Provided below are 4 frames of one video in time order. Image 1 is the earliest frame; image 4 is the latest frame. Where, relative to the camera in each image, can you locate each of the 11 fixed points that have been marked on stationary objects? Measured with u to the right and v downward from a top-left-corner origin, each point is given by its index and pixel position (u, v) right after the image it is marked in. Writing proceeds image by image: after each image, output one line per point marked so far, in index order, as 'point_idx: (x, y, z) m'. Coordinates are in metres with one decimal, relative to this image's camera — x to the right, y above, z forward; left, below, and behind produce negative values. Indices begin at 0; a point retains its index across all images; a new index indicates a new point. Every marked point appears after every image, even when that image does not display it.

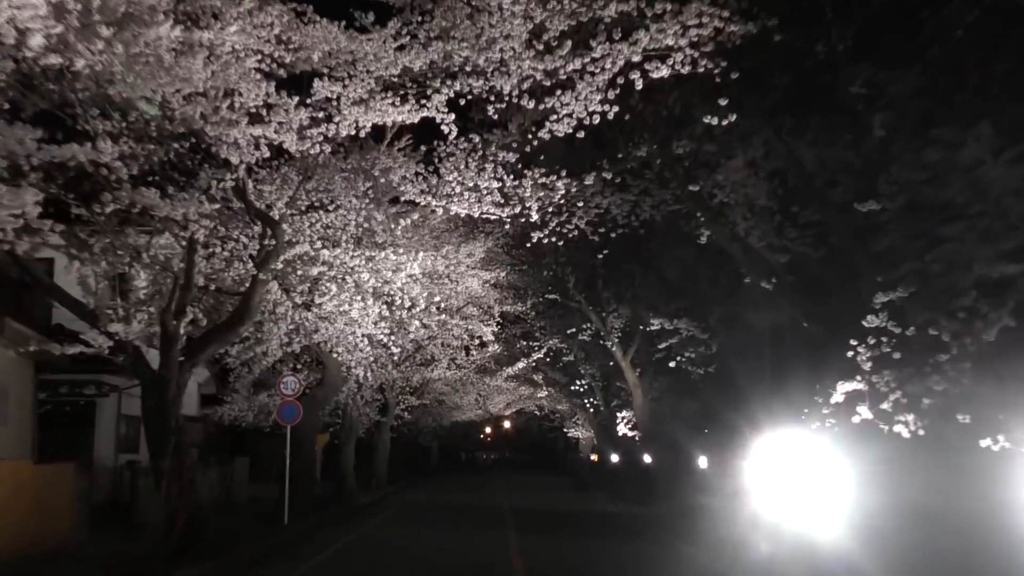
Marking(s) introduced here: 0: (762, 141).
0: (+3.4, +2.0, +14.8) m
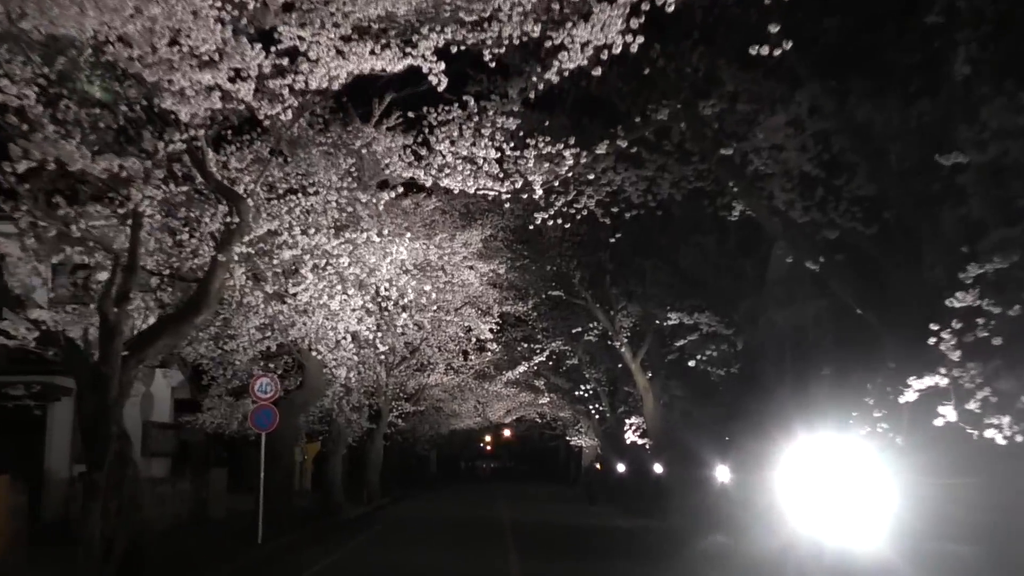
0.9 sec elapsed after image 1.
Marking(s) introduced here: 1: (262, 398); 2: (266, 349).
0: (+3.4, +2.2, +12.6) m
1: (-4.4, -2.0, +19.2) m
2: (-4.3, -1.1, +19.1) m
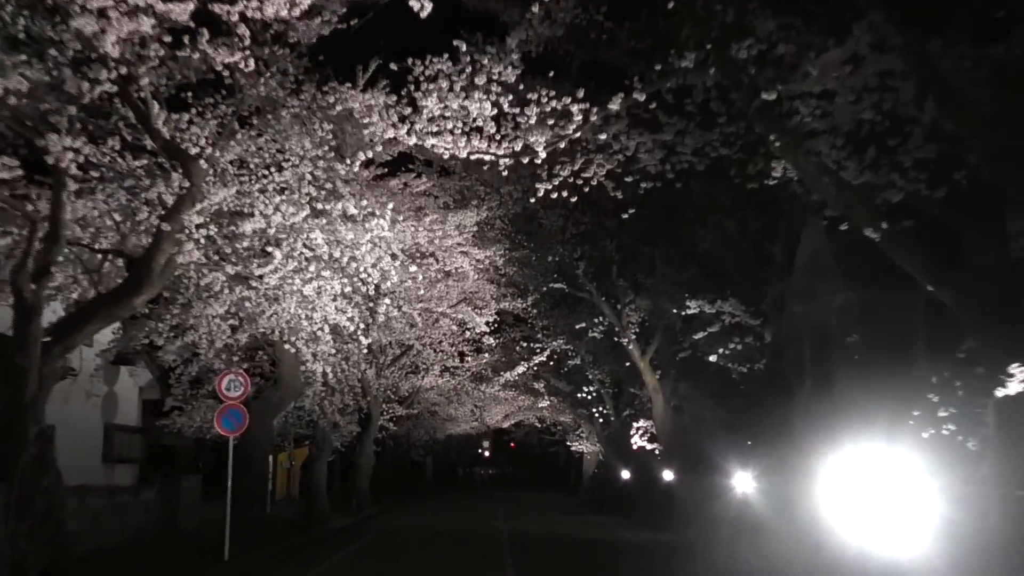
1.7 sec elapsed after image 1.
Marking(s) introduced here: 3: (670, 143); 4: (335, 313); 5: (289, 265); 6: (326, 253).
0: (+3.4, +2.5, +10.6) m
1: (-4.4, -1.7, +17.1) m
2: (-4.3, -0.8, +17.0) m
3: (+2.1, +1.9, +14.3) m
4: (-2.7, -0.4, +16.7) m
5: (-3.1, +0.3, +15.1) m
6: (-2.6, +0.5, +15.1) m
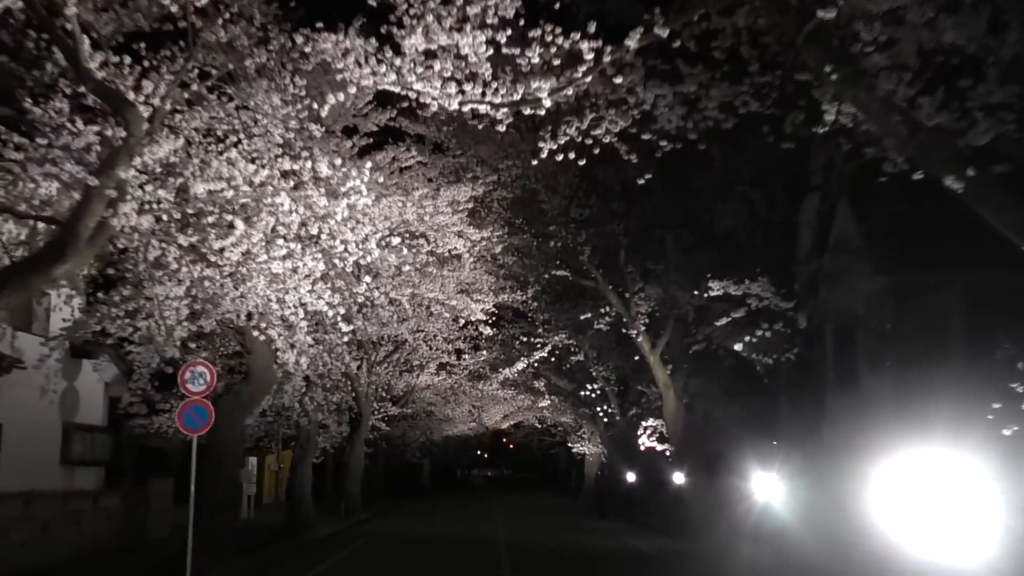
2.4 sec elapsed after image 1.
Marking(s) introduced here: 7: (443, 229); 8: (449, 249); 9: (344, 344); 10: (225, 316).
0: (+3.4, +2.8, +8.6) m
1: (-4.5, -1.5, +15.2) m
2: (-4.3, -0.6, +15.0) m
3: (+2.1, +2.2, +12.4) m
4: (-2.7, -0.2, +14.8) m
5: (-3.1, +0.6, +13.2) m
6: (-2.6, +0.8, +13.2) m
7: (-1.1, +0.9, +18.2) m
8: (-1.1, +0.6, +19.2) m
9: (-3.0, -1.0, +19.6) m
10: (-3.9, -0.4, +14.9) m
